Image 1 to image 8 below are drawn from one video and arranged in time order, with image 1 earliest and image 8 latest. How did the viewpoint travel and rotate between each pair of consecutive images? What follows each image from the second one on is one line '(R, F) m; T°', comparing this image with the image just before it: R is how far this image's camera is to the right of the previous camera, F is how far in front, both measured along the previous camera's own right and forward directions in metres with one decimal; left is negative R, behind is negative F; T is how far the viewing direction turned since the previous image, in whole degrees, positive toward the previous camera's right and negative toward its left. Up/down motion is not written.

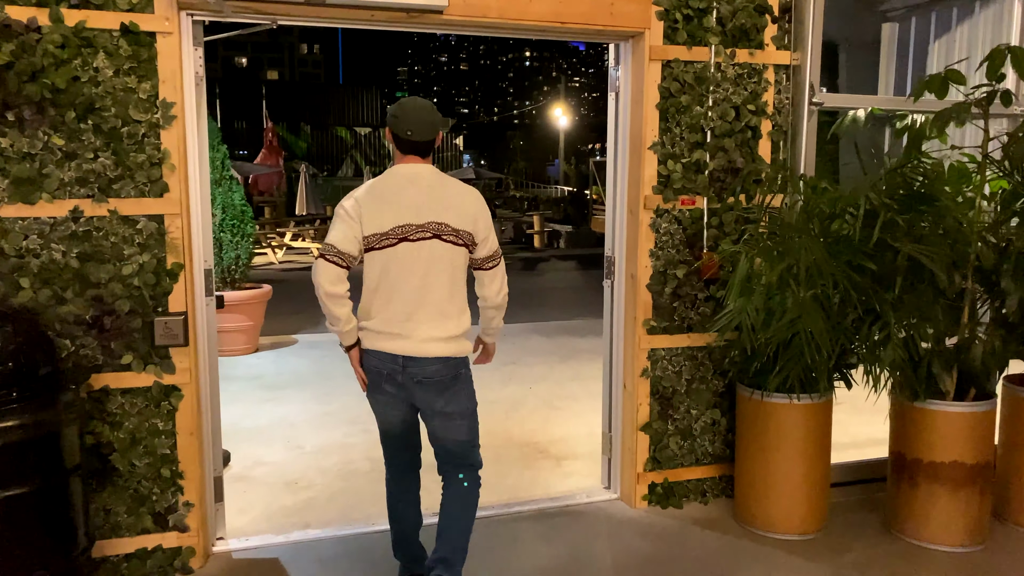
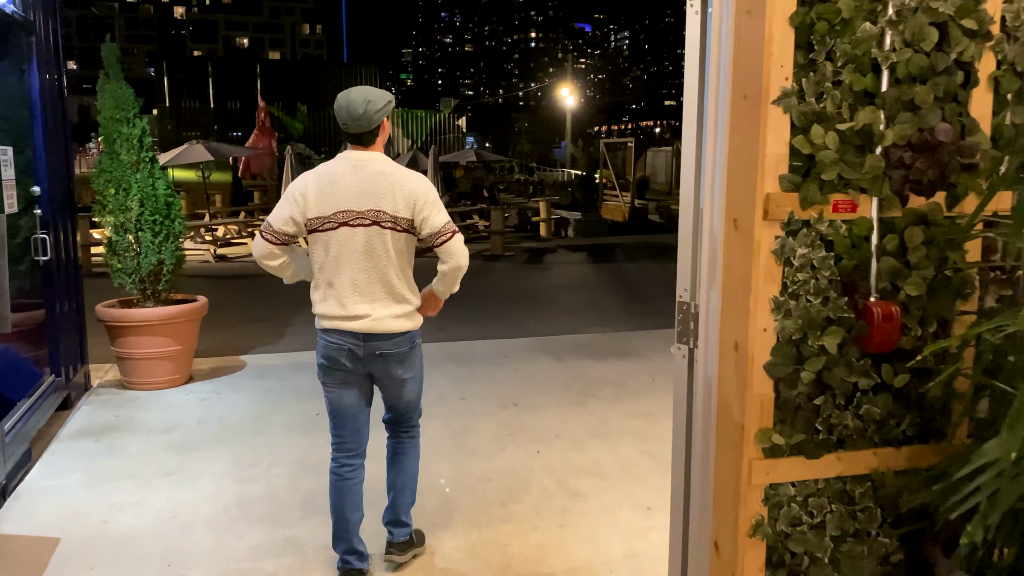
(0.0, +1.6) m; 0°
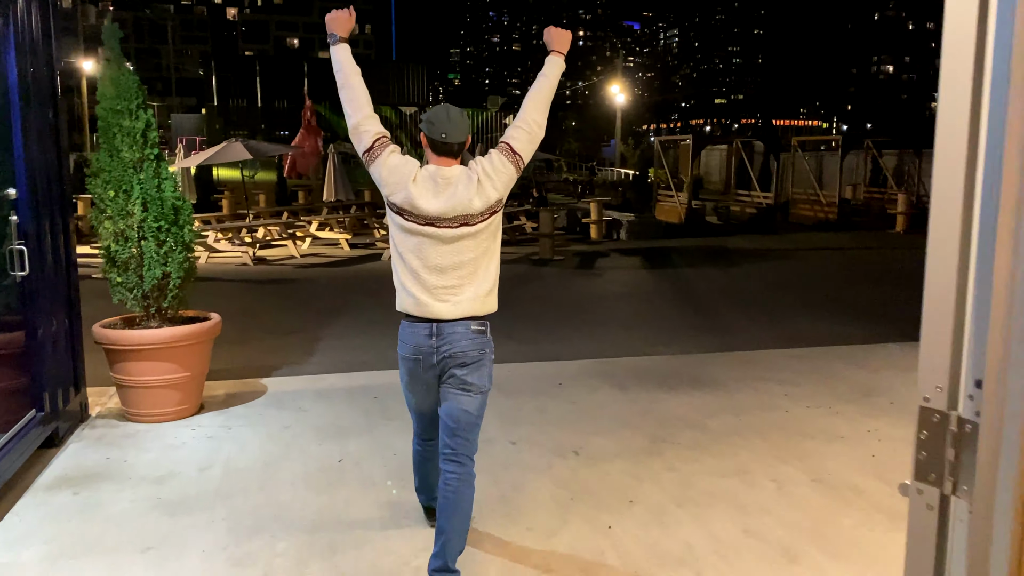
(-0.1, +0.9) m; -3°
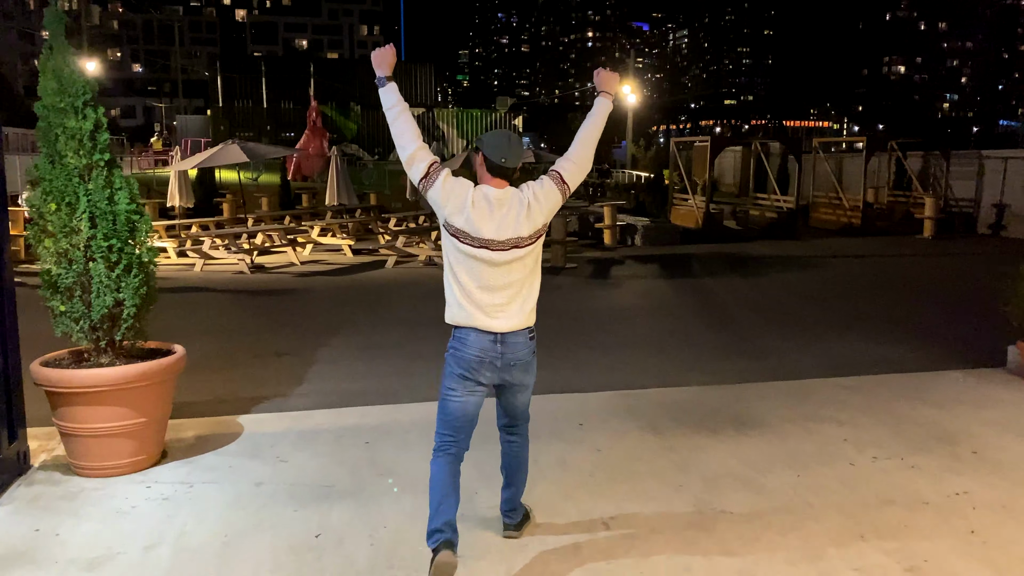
(0.0, +0.8) m; -1°
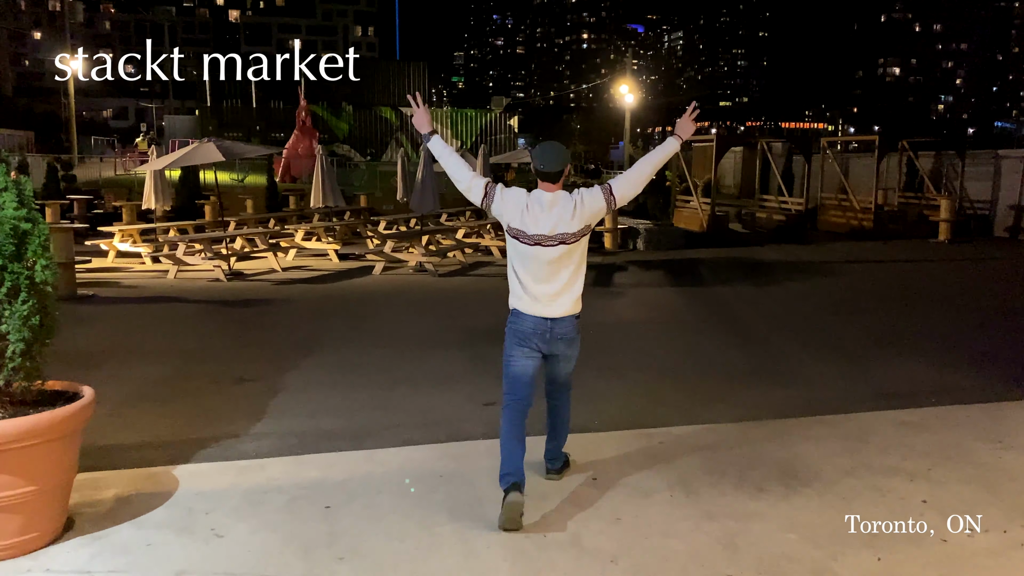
(0.0, +1.0) m; 0°
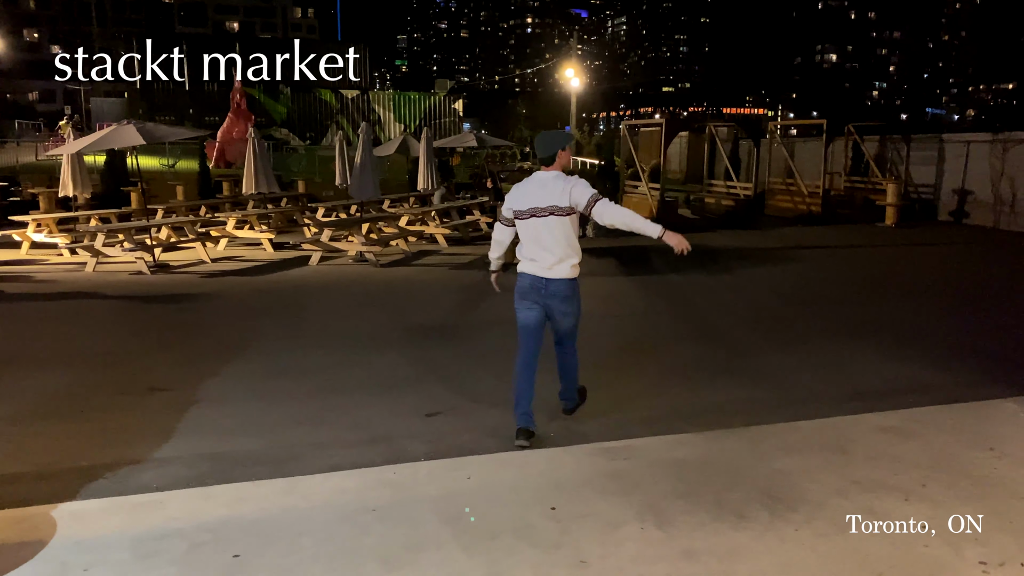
(0.0, +0.6) m; +4°
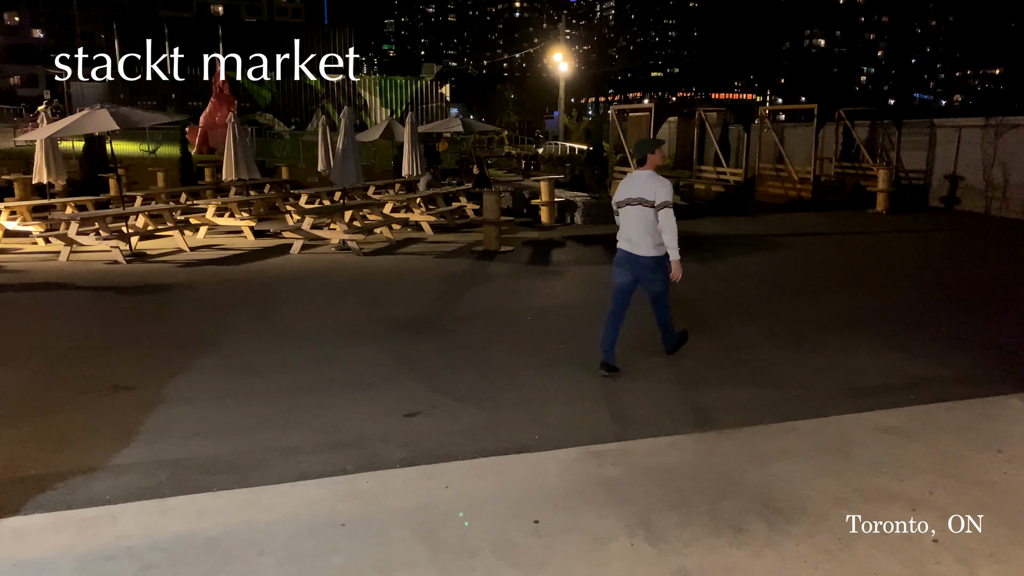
(0.0, +0.3) m; +1°
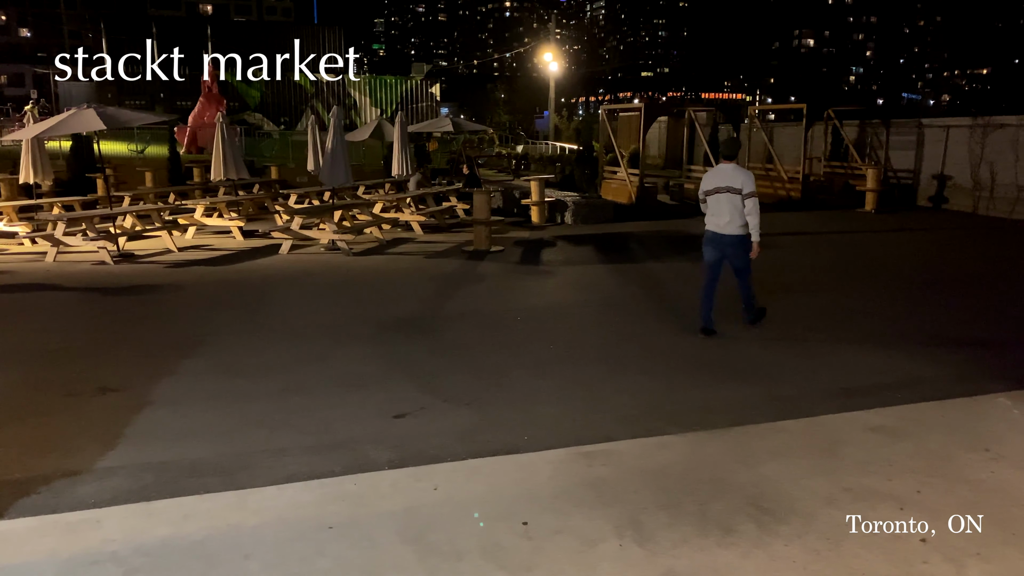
(0.0, 0.0) m; +1°
